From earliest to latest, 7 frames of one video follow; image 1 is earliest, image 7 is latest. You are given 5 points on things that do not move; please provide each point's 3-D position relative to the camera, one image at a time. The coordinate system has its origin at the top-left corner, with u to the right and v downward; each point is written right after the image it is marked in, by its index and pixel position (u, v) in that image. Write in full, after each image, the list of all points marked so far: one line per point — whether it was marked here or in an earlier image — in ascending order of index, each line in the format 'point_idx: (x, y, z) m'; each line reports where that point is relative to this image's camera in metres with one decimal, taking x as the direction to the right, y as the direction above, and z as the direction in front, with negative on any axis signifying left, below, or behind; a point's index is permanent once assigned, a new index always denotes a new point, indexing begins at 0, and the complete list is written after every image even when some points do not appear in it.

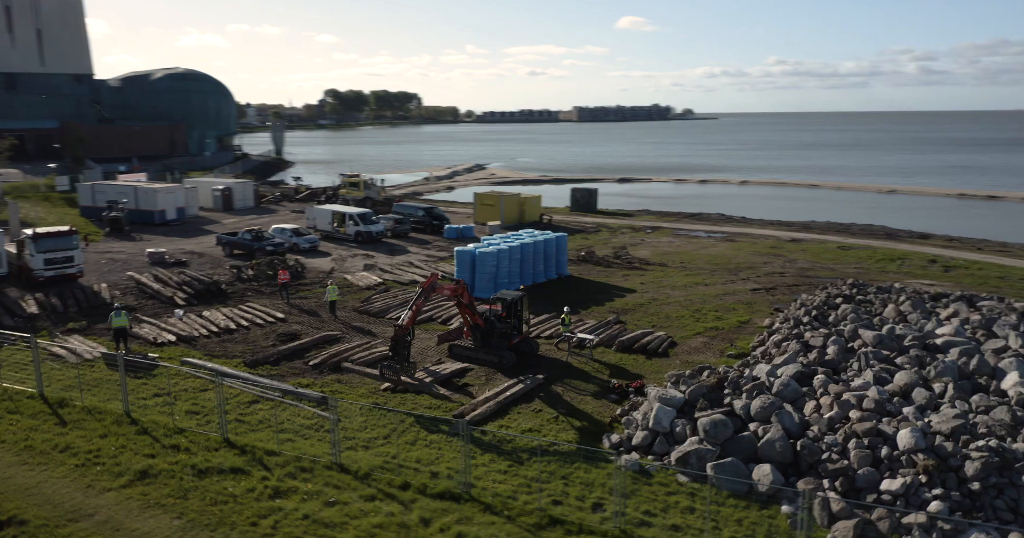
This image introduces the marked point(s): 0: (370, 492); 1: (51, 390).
0: (-2.3, -3.8, +12.5) m
1: (-10.6, -2.8, +17.0) m
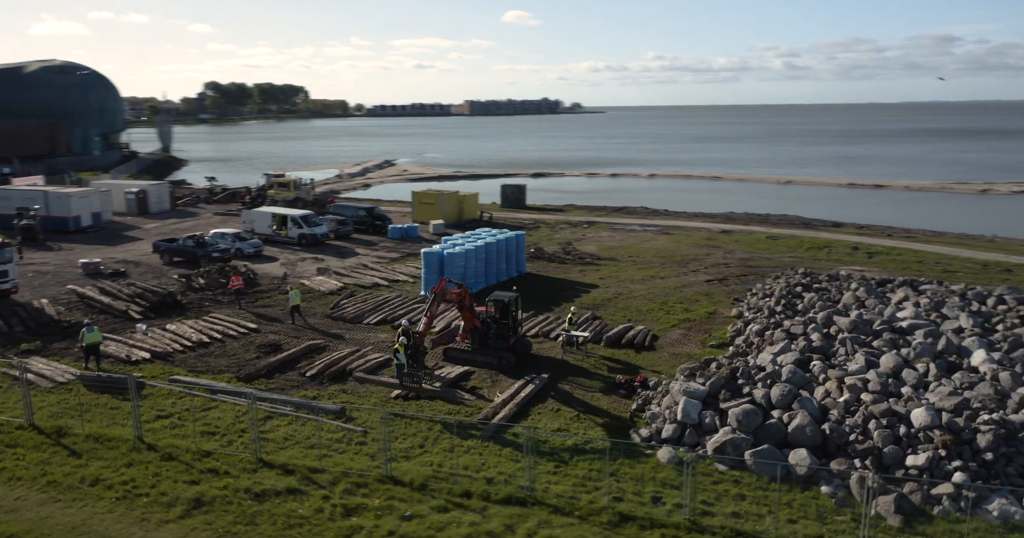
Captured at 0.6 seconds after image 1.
0: (-1.2, -3.9, +12.4) m
1: (-10.0, -3.2, +15.7) m
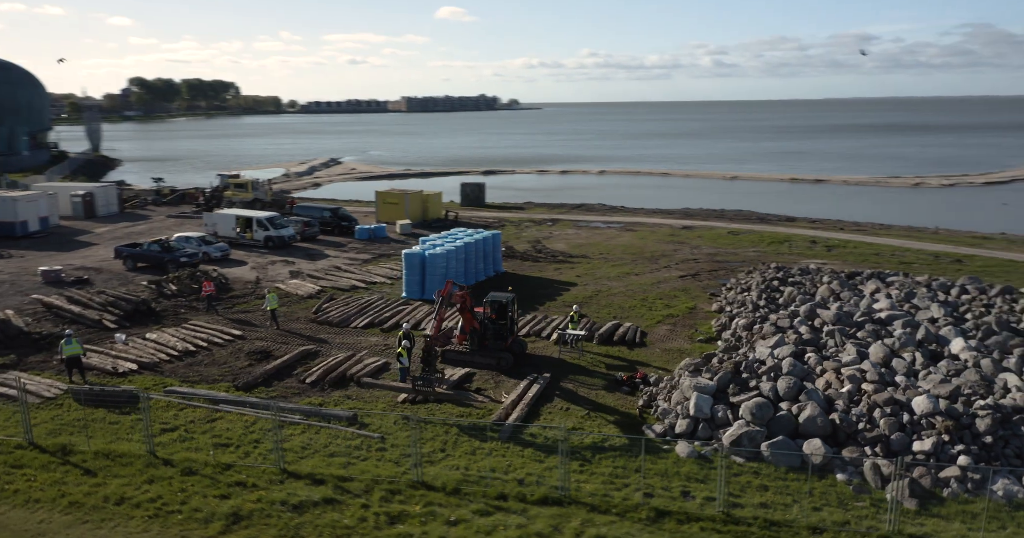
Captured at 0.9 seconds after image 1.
0: (-0.5, -4.0, +12.5) m
1: (-9.6, -3.4, +15.1) m
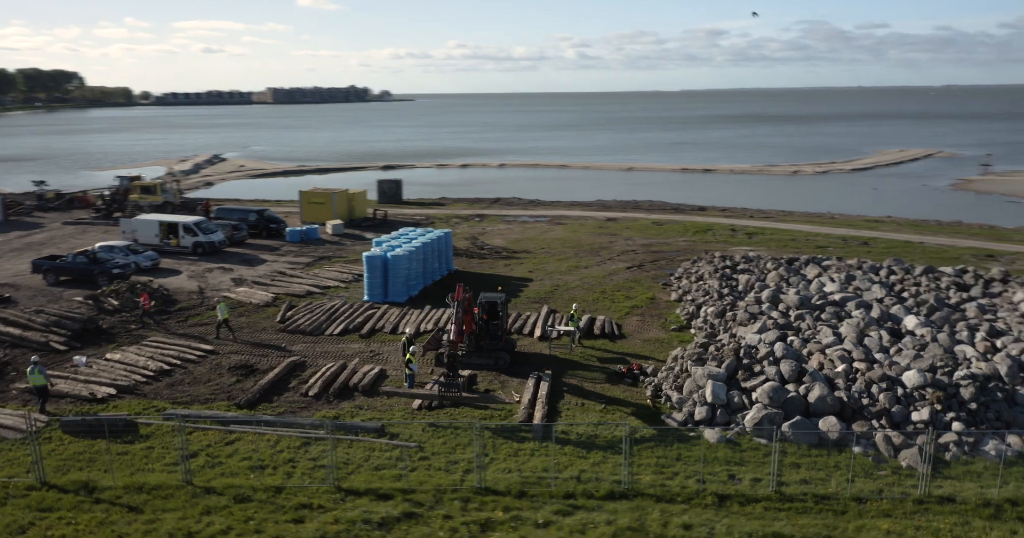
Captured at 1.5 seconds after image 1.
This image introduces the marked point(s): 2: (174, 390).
0: (+0.8, -4.1, +12.7) m
1: (-8.6, -3.8, +13.8) m
2: (-8.7, -3.1, +19.0) m
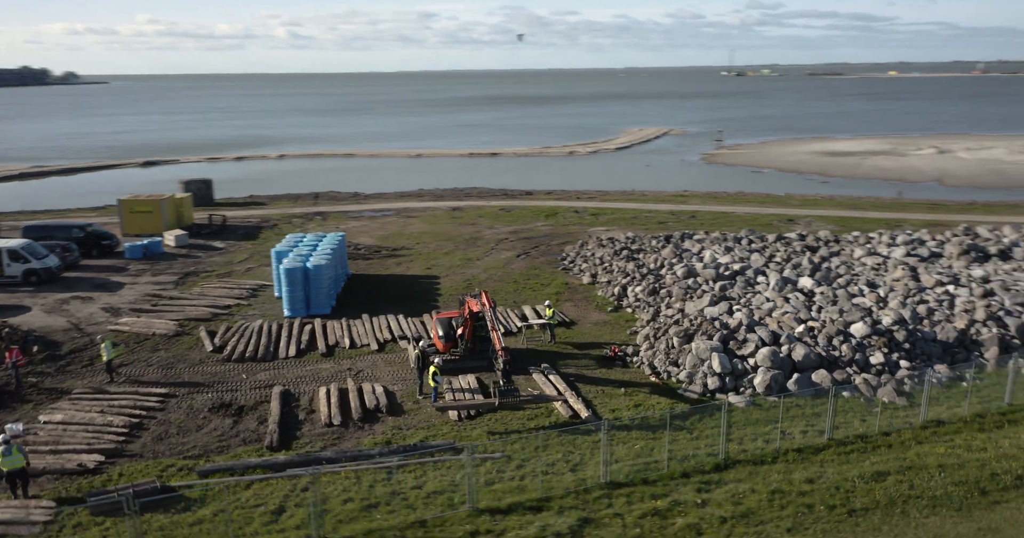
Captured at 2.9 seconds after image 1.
0: (+3.4, -4.1, +13.9) m
1: (-5.8, -4.7, +11.7) m
2: (-7.7, -3.9, +16.5) m
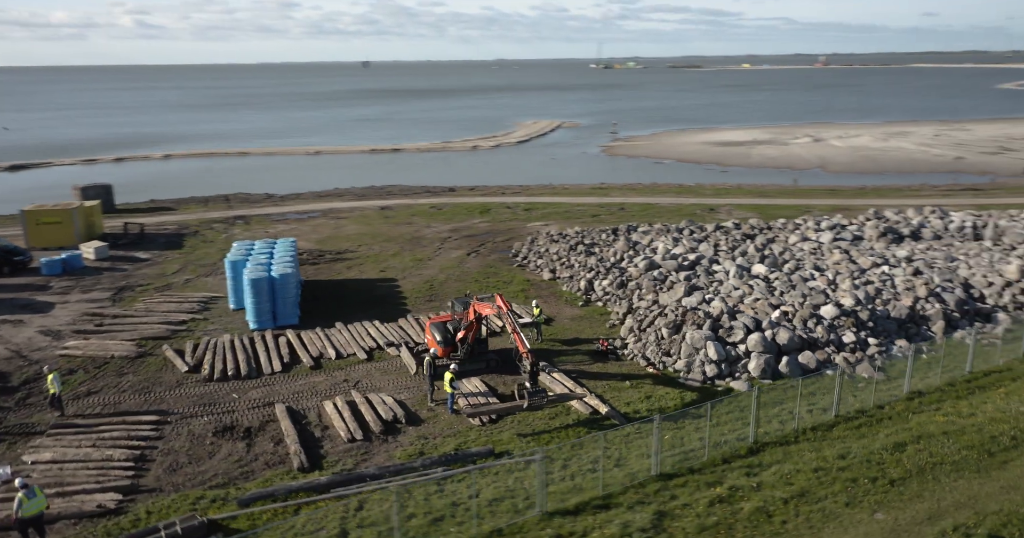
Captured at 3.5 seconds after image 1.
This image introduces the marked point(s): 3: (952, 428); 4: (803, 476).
0: (+4.5, -4.0, +14.7) m
1: (-4.2, -5.0, +11.0) m
2: (-6.9, -4.3, +15.5) m
3: (+9.5, -3.4, +16.0) m
4: (+5.5, -4.0, +14.2) m
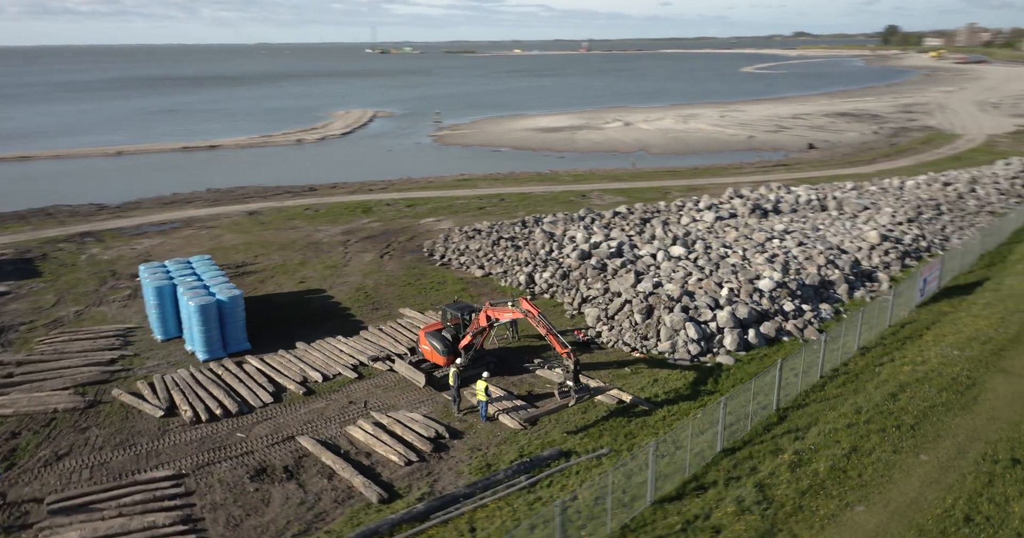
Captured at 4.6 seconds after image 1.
0: (+6.1, -3.7, +16.4) m
1: (-1.1, -5.5, +10.6) m
2: (-5.0, -4.9, +14.1) m
3: (+10.5, -2.7, +19.2) m
4: (+7.2, -3.6, +16.3) m
